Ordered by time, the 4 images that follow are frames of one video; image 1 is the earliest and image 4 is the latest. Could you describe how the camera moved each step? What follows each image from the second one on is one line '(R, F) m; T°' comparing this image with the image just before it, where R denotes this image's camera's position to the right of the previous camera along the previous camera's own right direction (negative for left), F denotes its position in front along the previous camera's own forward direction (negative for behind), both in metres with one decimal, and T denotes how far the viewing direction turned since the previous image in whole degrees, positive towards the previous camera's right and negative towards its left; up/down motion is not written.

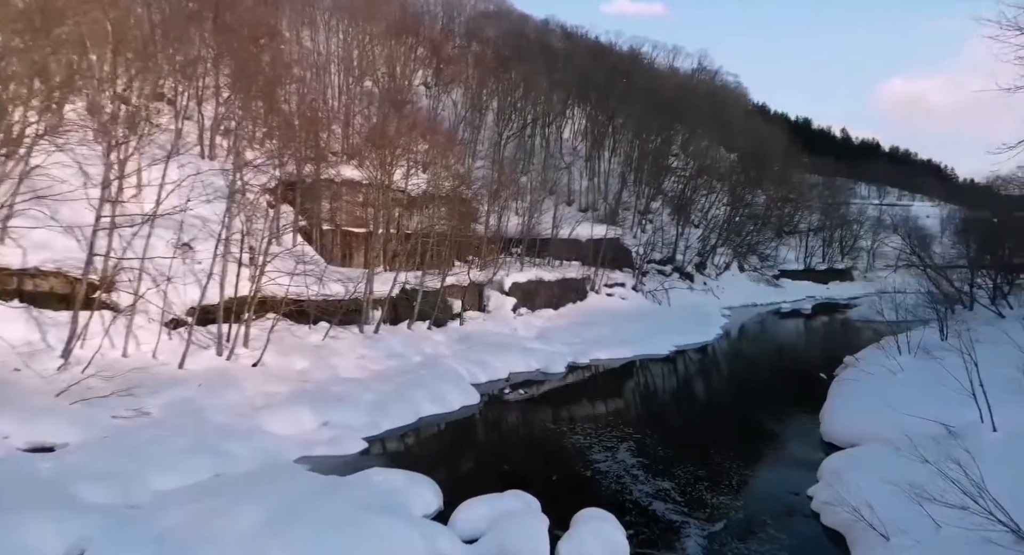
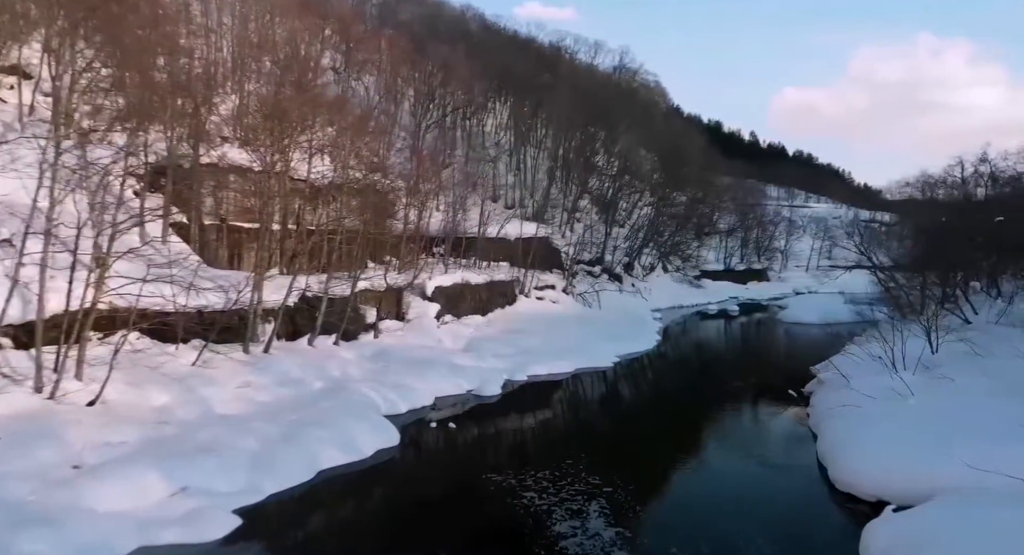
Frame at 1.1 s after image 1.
(-0.2, +2.9) m; +8°
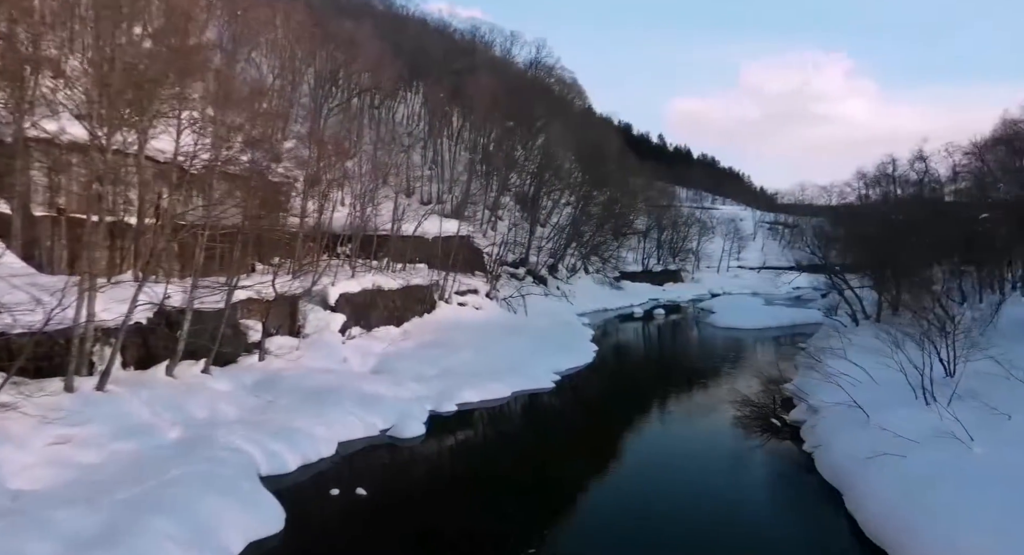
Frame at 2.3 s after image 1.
(-0.3, +3.0) m; +8°
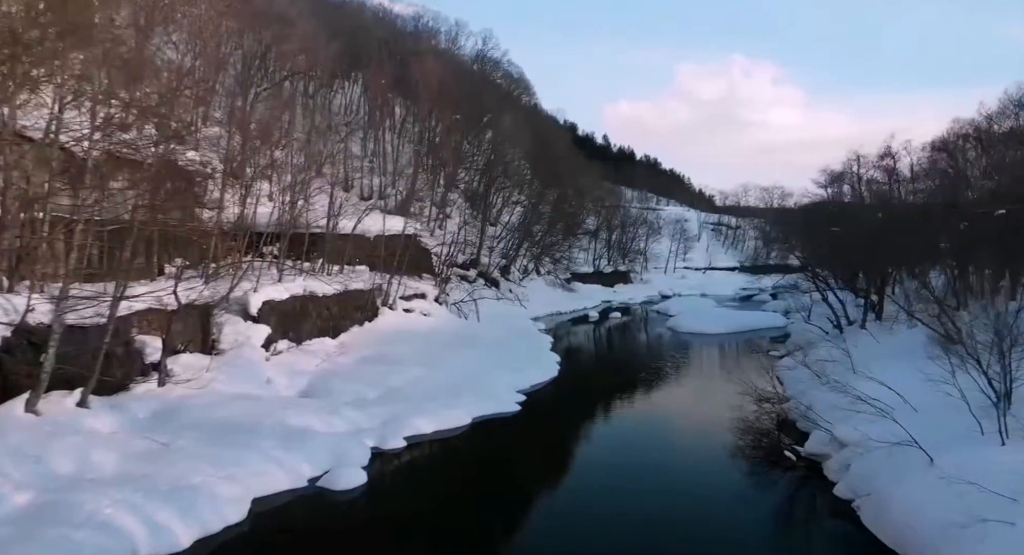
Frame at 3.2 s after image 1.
(-0.3, +2.2) m; +5°
